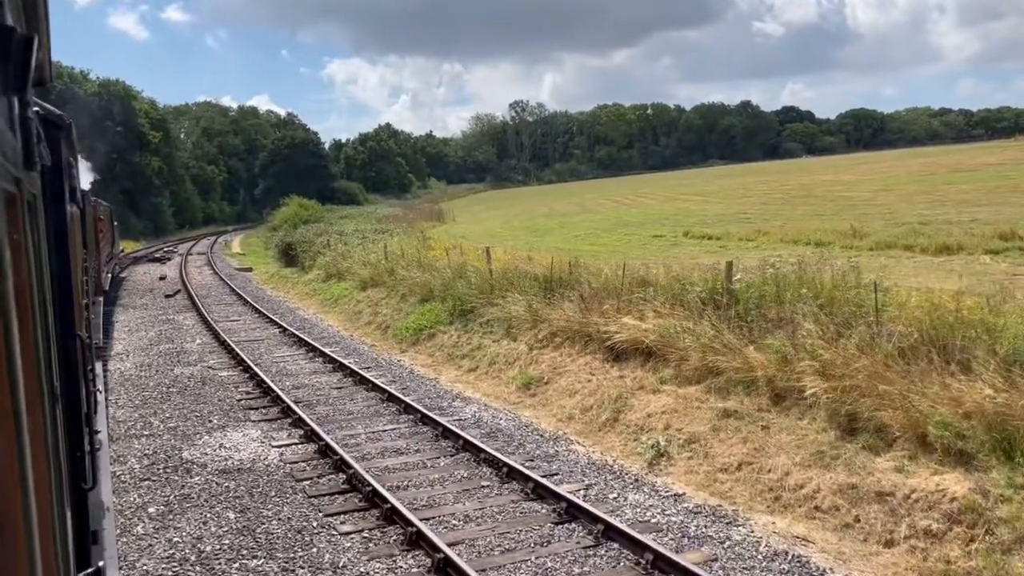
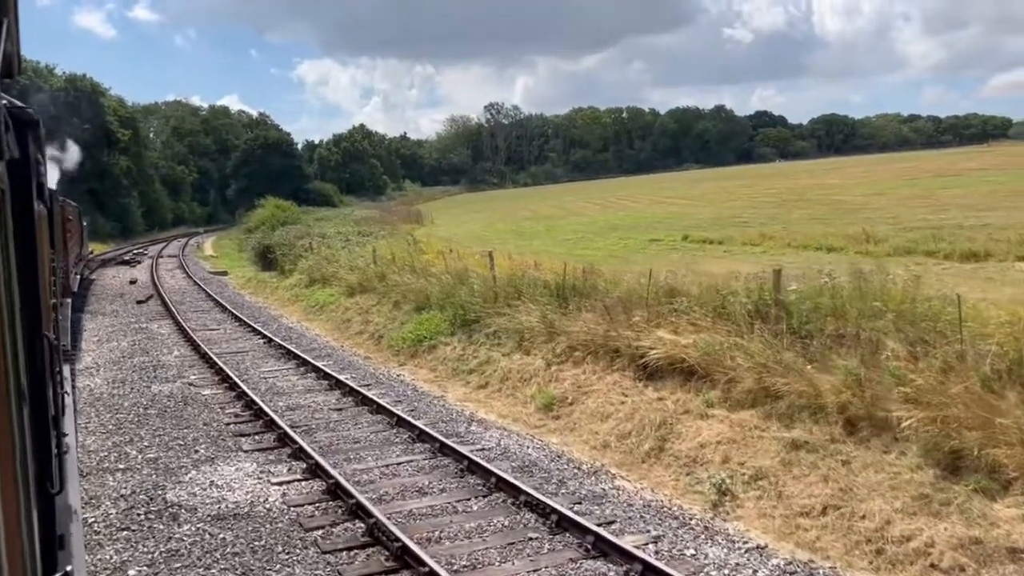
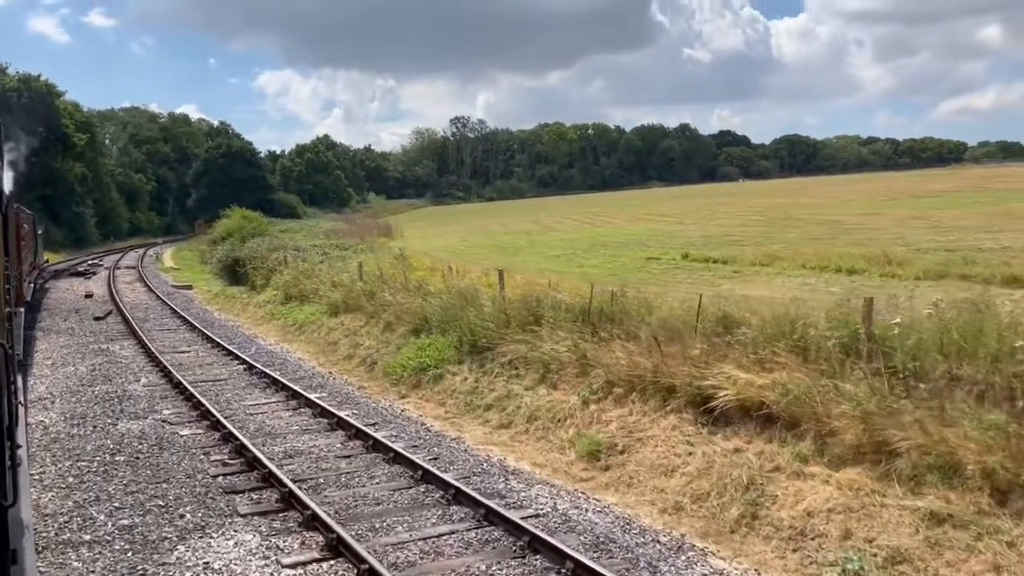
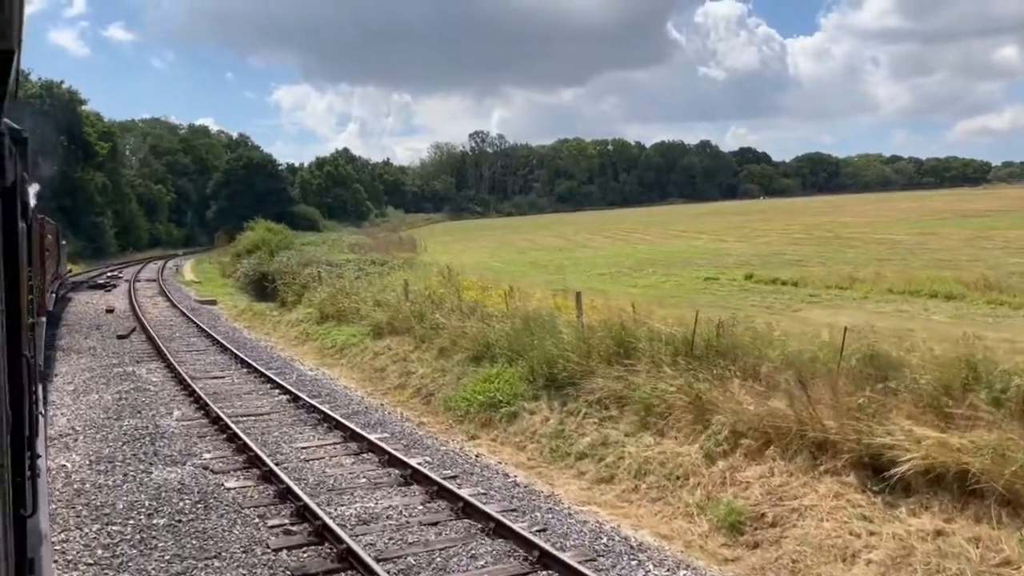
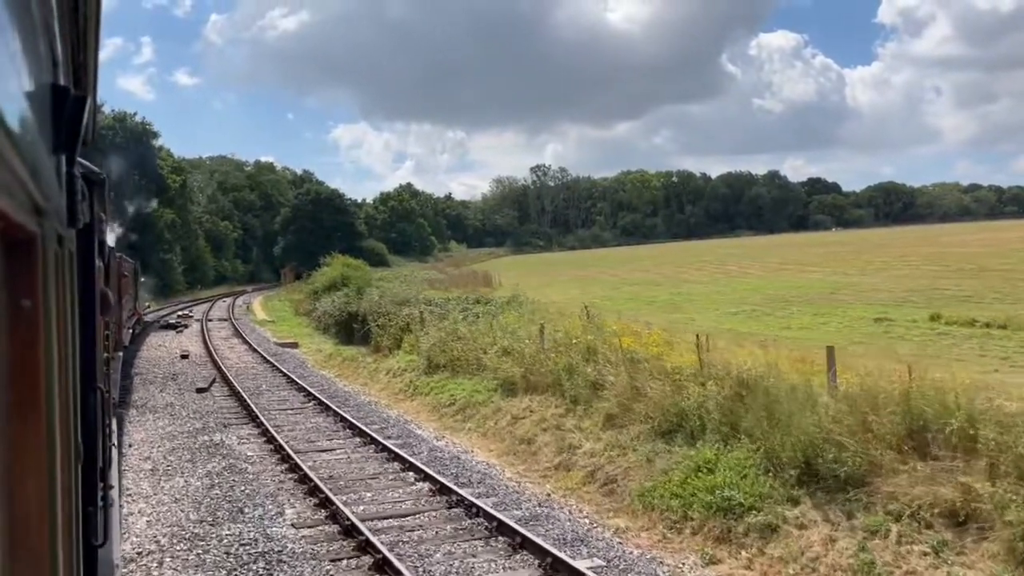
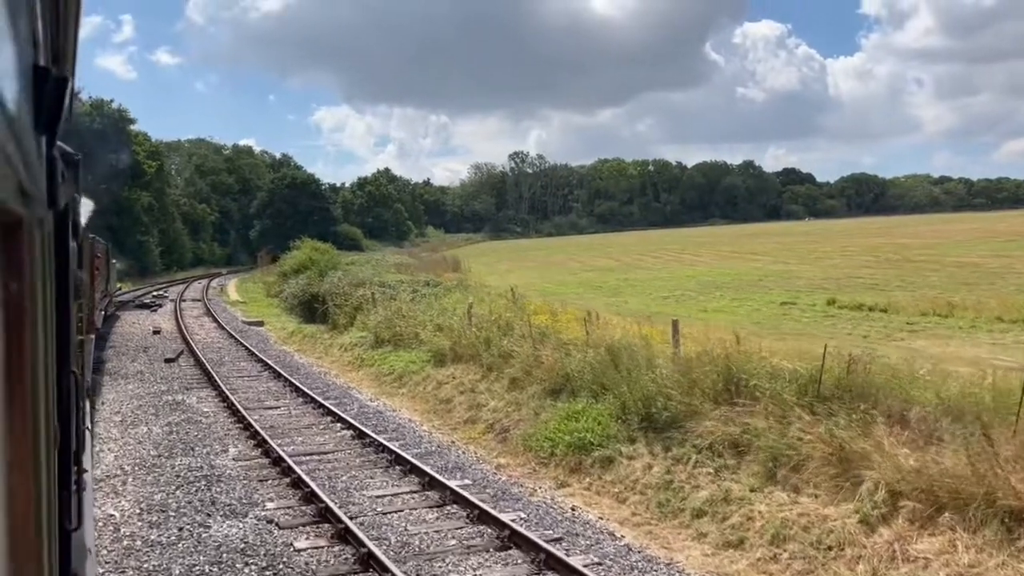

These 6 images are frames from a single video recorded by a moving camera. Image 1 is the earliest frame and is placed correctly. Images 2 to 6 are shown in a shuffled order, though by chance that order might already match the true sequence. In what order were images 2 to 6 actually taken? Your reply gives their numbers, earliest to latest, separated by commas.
2, 3, 4, 6, 5
